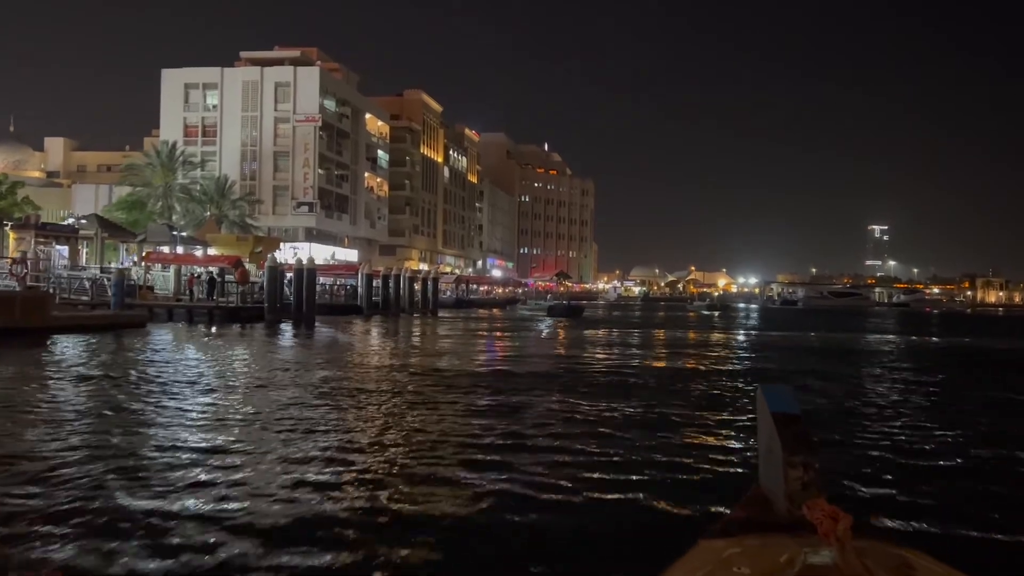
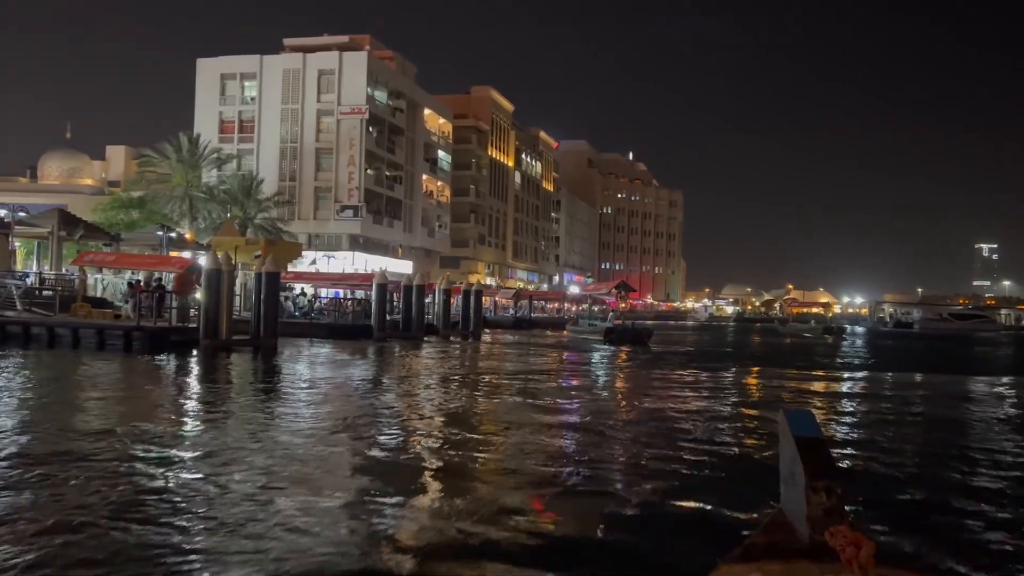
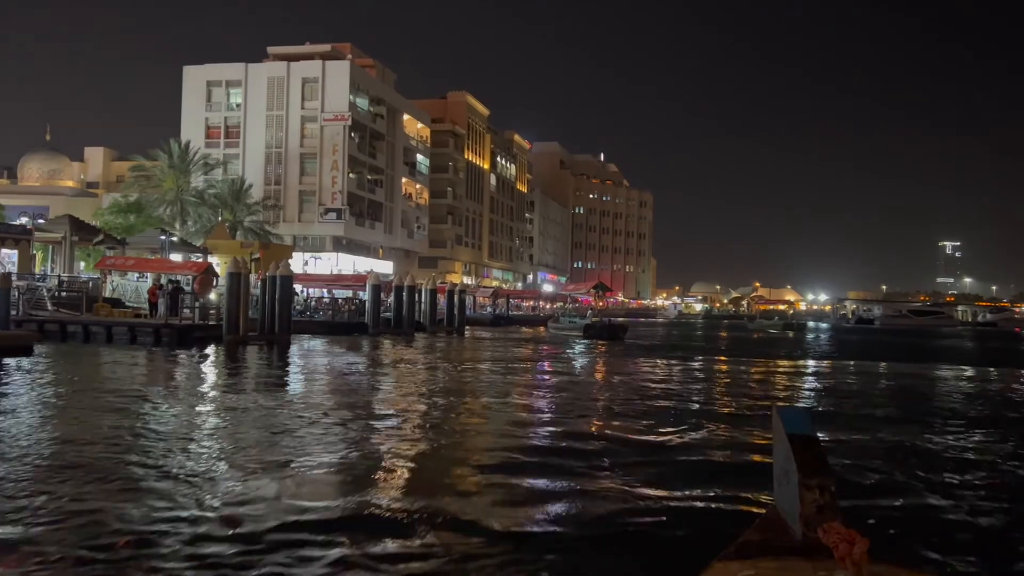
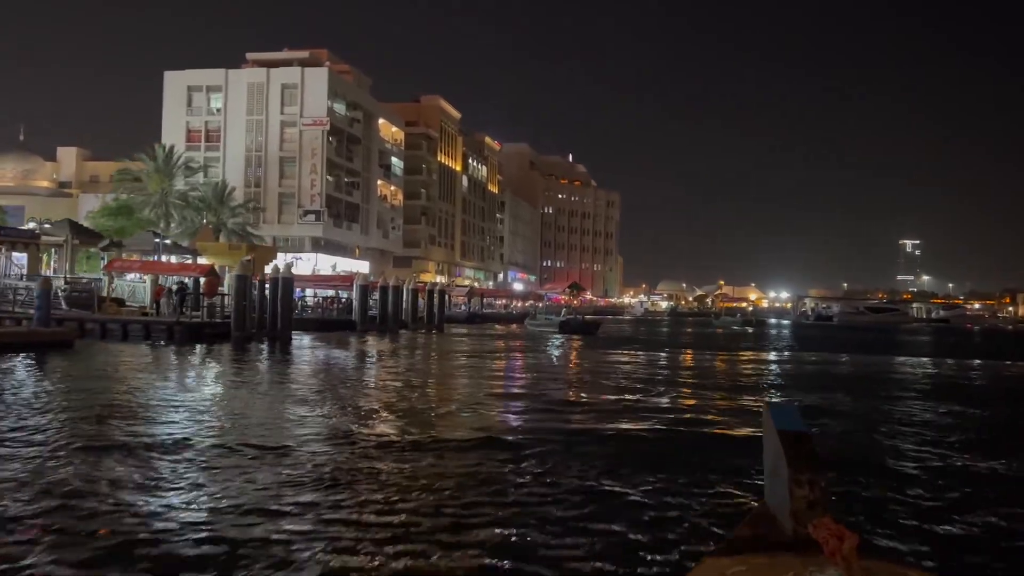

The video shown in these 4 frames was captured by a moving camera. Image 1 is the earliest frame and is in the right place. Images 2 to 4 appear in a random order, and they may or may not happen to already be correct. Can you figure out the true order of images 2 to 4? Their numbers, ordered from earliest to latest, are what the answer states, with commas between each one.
4, 3, 2
